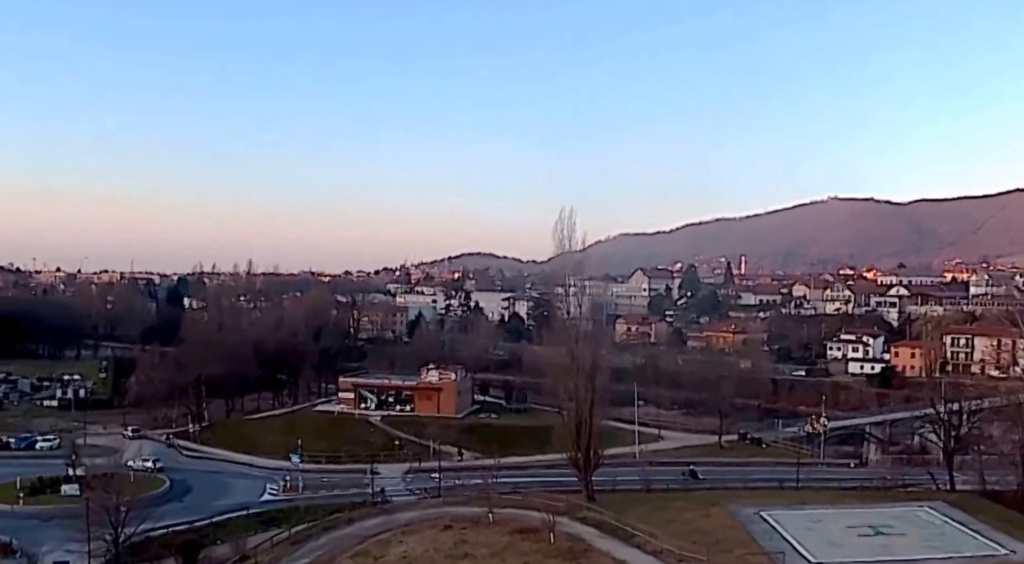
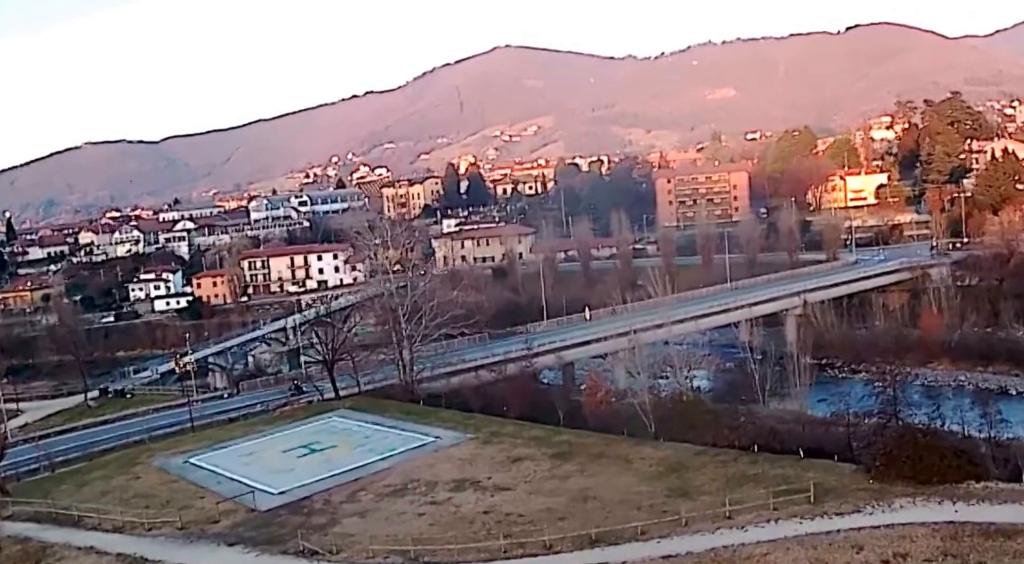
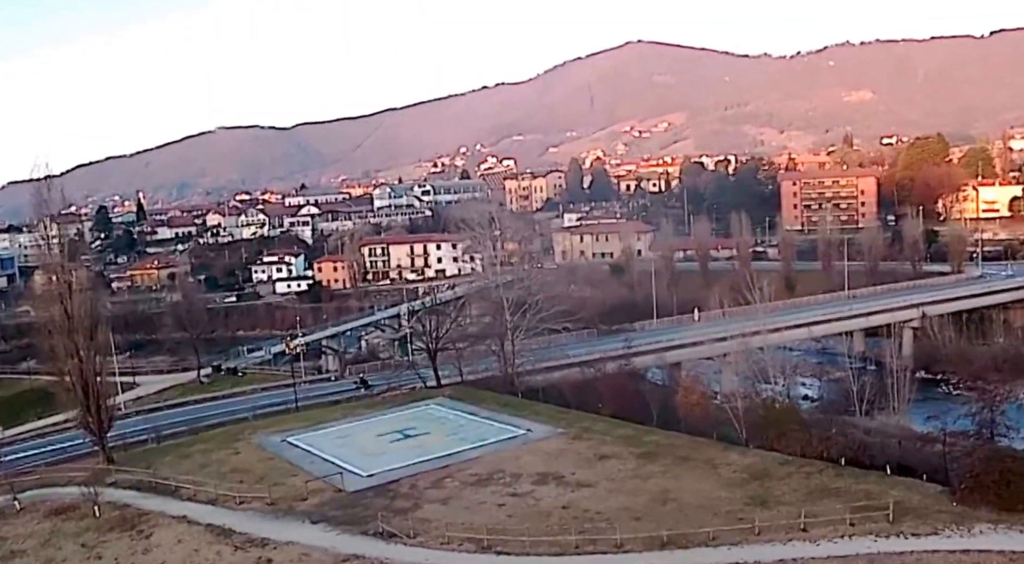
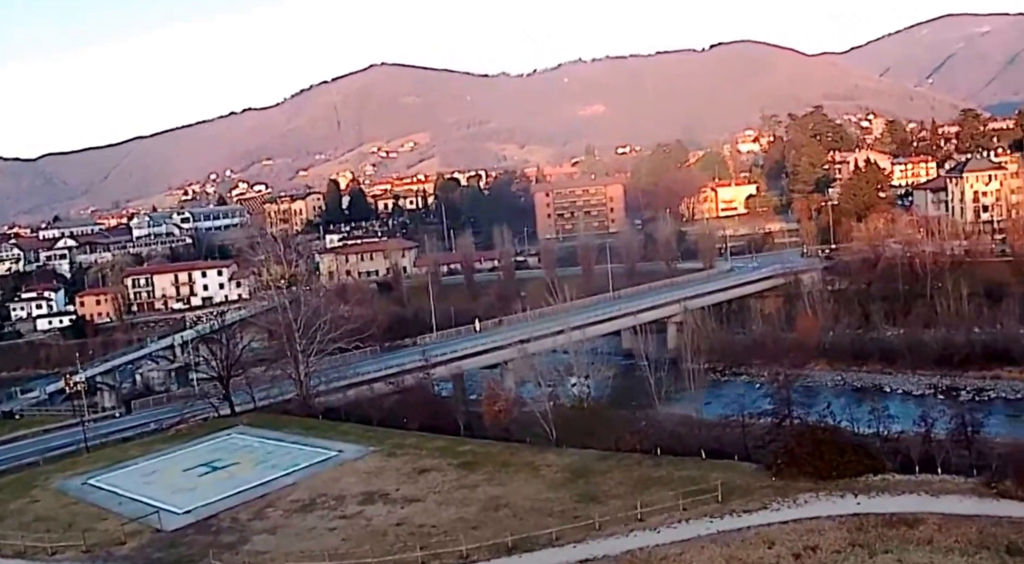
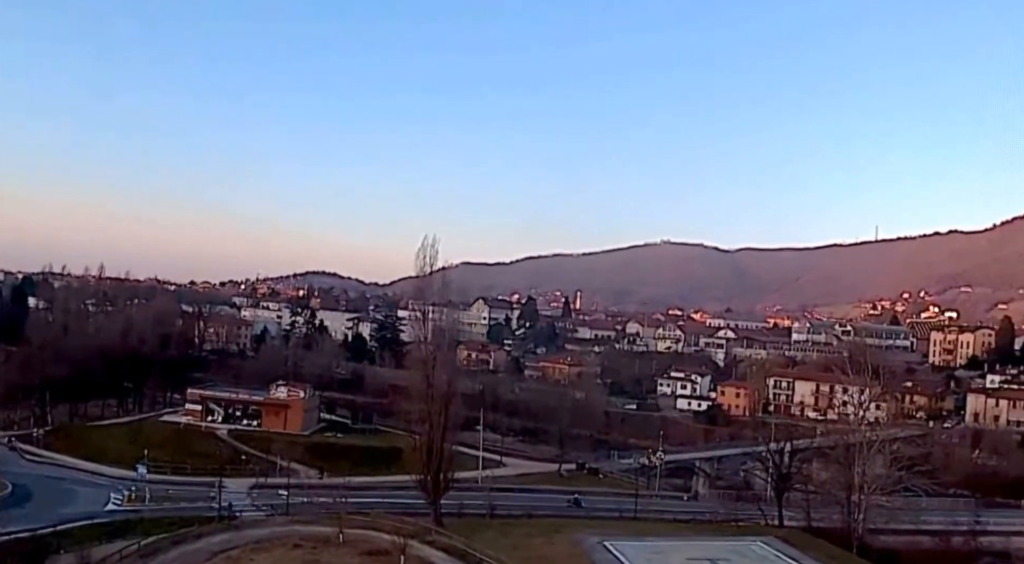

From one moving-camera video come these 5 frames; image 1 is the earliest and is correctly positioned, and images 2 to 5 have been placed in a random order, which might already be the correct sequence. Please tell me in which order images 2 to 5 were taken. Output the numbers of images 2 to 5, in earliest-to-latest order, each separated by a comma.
5, 3, 2, 4
